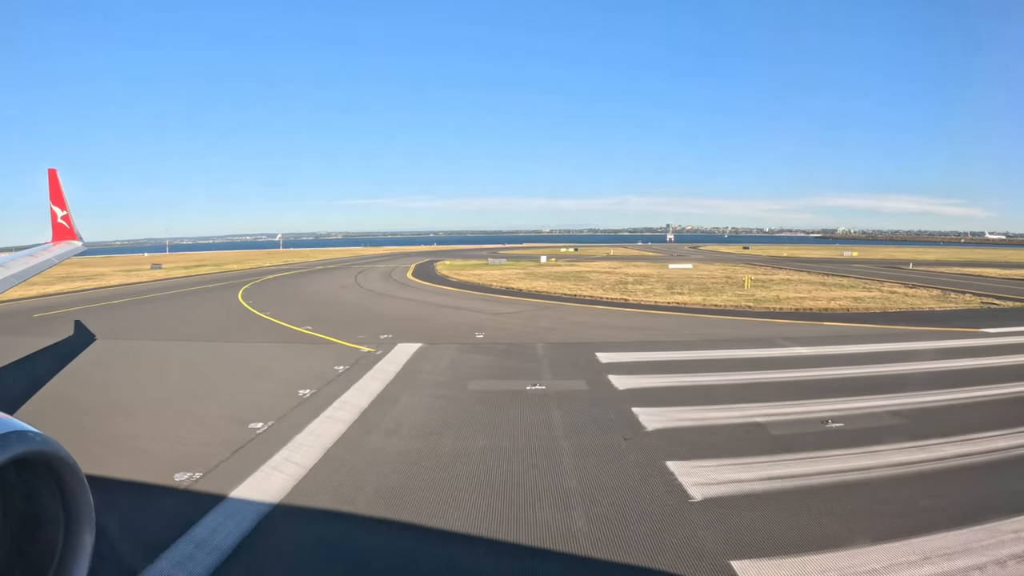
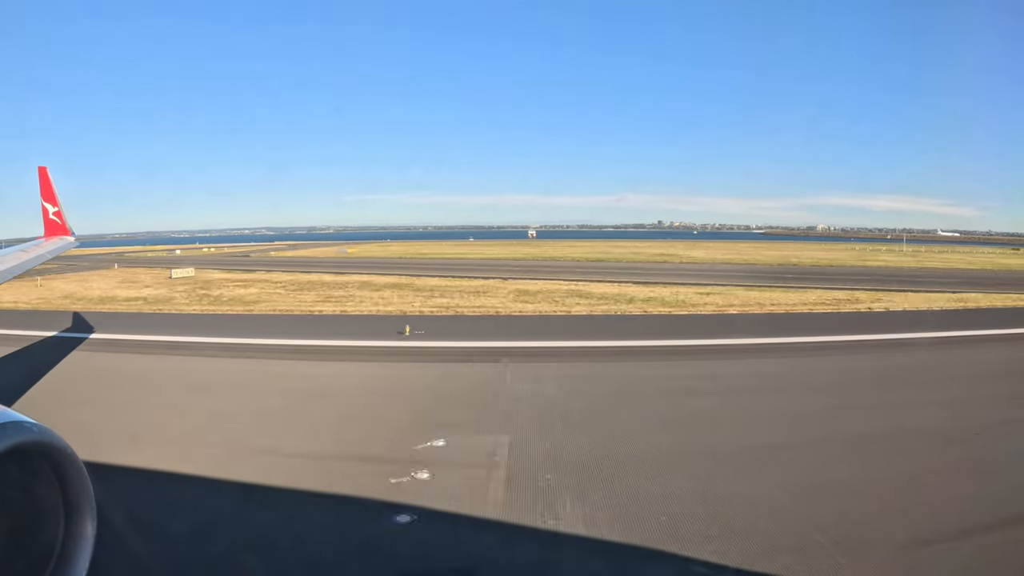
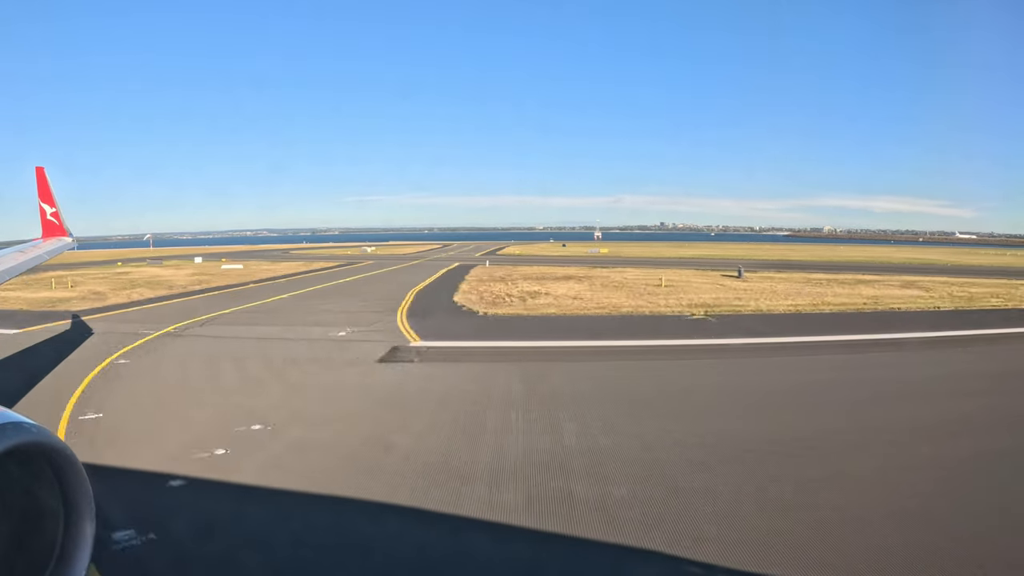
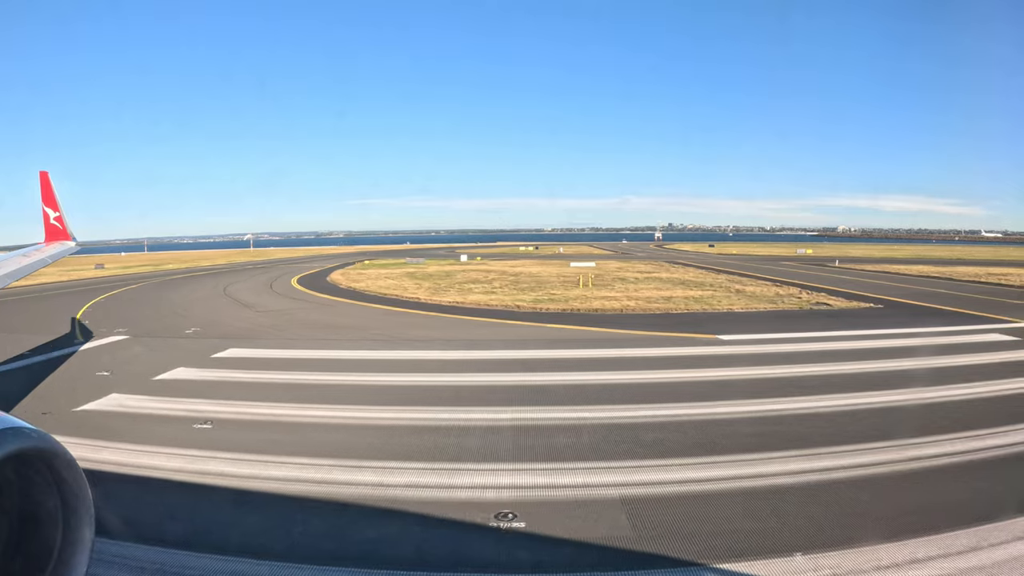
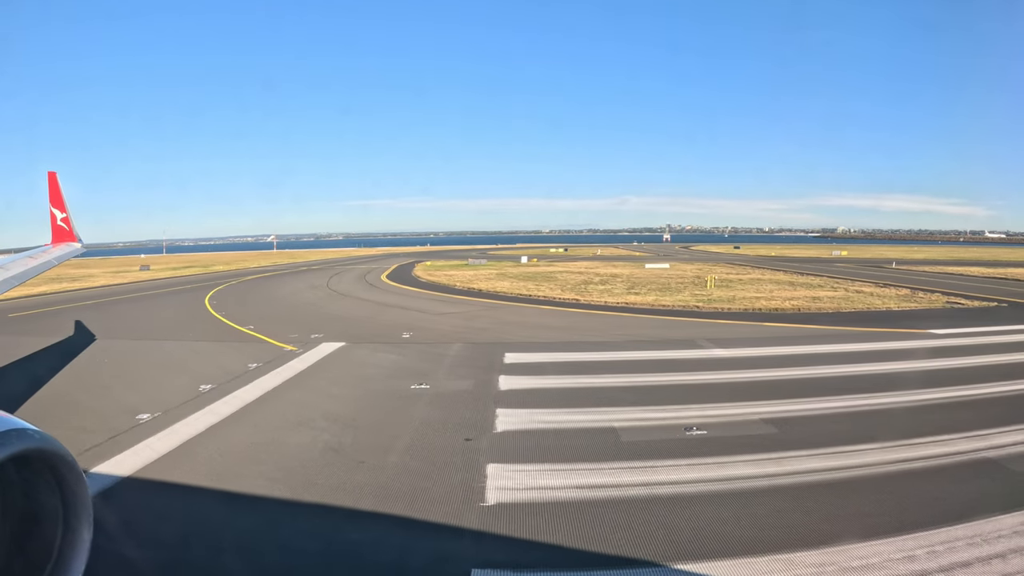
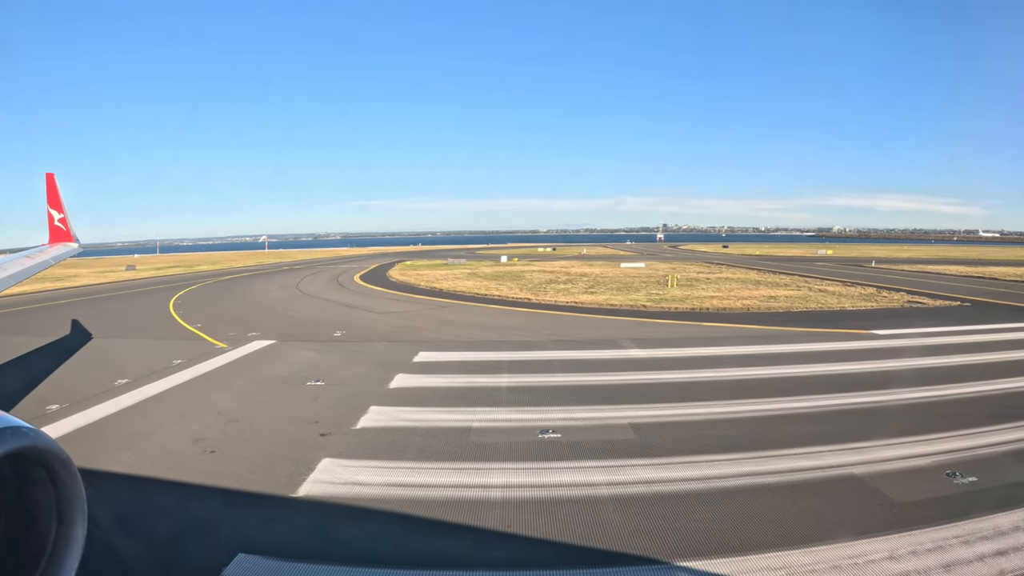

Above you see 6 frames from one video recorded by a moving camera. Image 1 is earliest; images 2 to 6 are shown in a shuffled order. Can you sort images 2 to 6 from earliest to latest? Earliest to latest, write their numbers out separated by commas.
5, 6, 4, 3, 2
